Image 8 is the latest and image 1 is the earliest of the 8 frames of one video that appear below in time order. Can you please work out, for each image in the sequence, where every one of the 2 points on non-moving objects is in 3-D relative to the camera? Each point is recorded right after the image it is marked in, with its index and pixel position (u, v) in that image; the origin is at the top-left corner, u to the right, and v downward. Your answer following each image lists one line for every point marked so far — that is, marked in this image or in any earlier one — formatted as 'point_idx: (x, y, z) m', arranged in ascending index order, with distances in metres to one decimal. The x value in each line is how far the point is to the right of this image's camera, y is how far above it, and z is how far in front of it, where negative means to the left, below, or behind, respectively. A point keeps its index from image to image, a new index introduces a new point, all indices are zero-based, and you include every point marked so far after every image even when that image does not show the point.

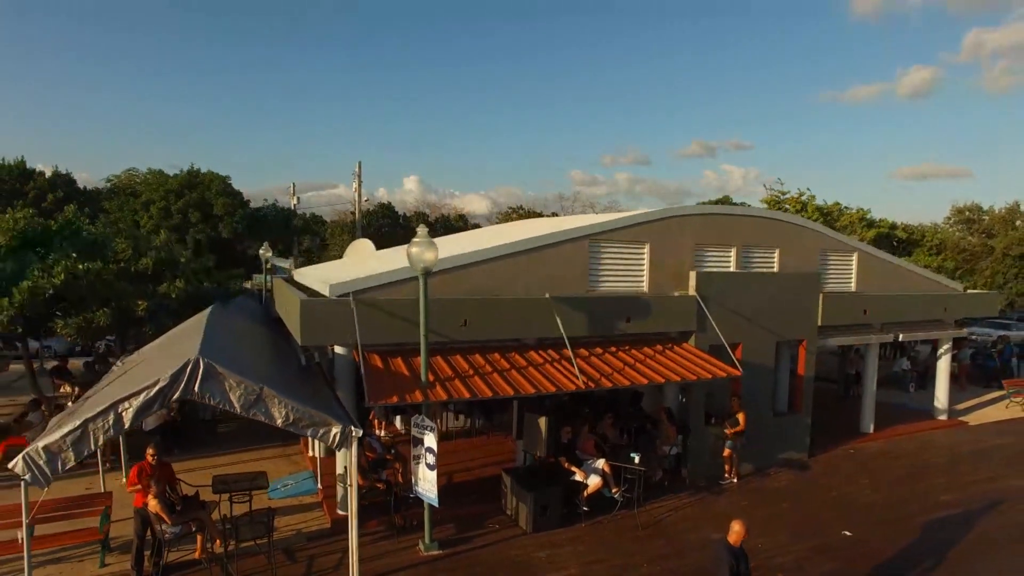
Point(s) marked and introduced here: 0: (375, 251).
0: (-2.1, +0.5, +9.8) m
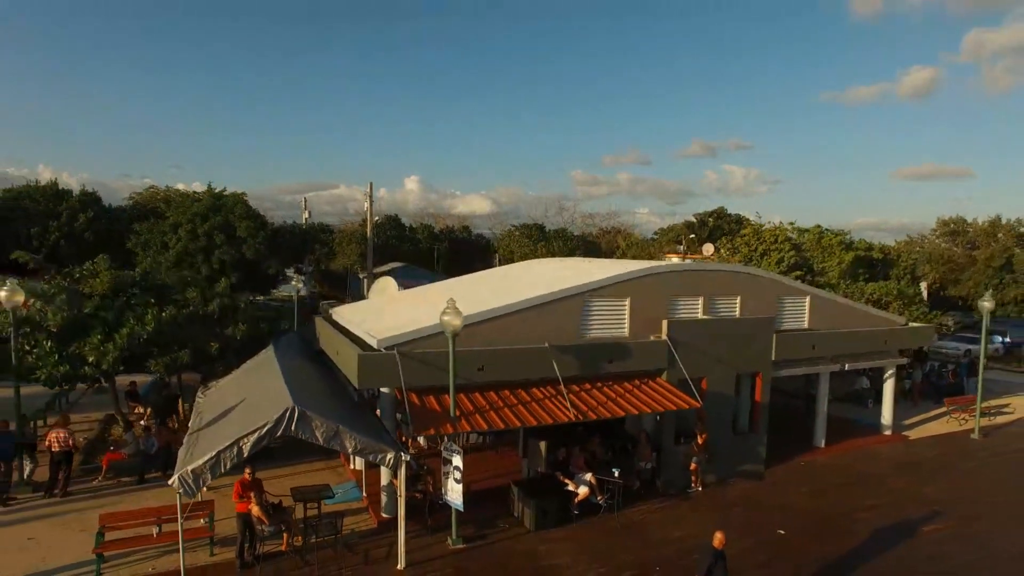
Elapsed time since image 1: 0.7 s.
0: (-2.0, 0.0, +11.5) m
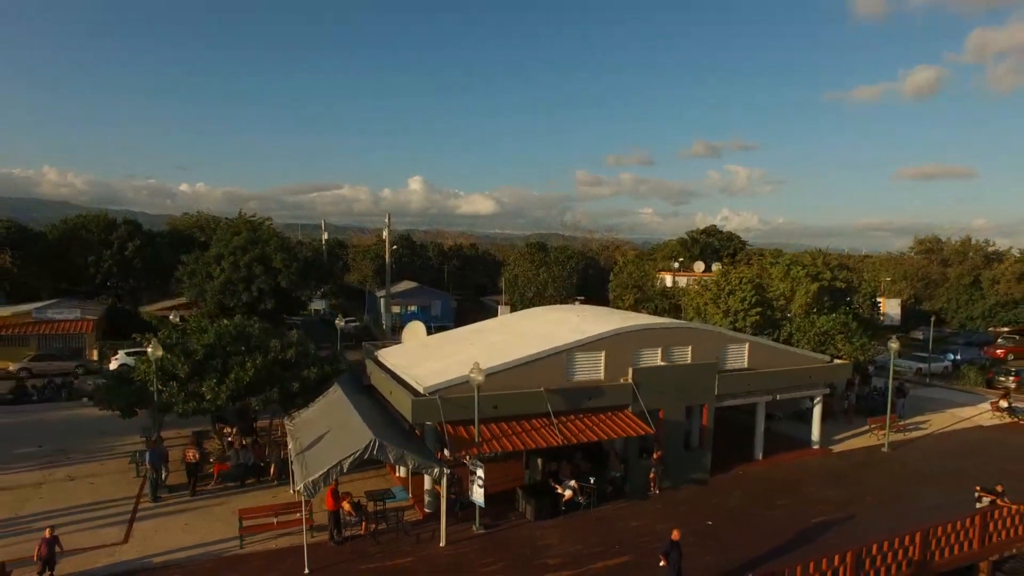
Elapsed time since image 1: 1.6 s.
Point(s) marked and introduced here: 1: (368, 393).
0: (-1.9, -1.0, +14.5) m
1: (-2.8, -2.0, +12.6) m
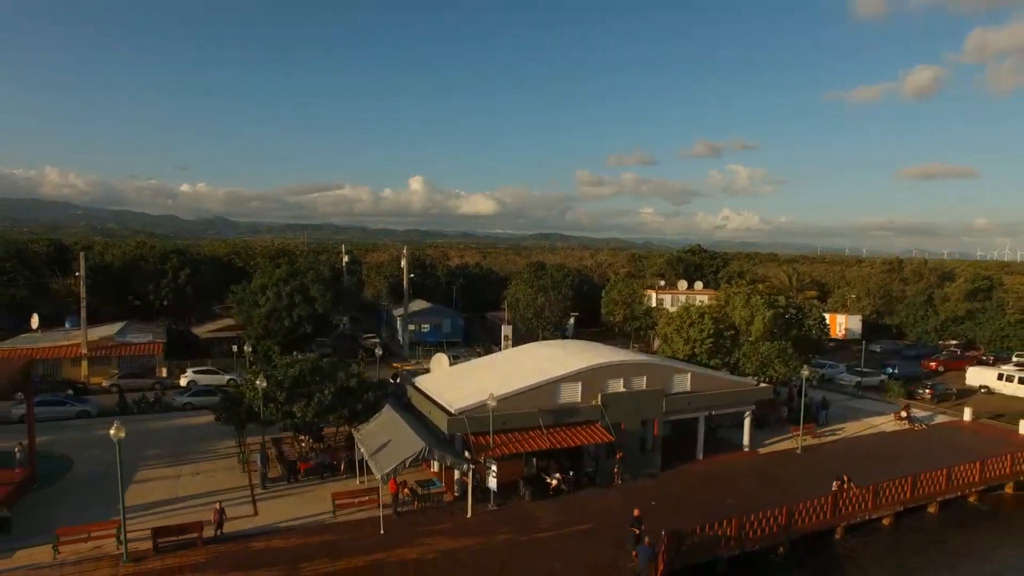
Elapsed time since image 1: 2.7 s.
0: (-1.8, -2.2, +19.1) m
1: (-2.7, -3.2, +17.2) m
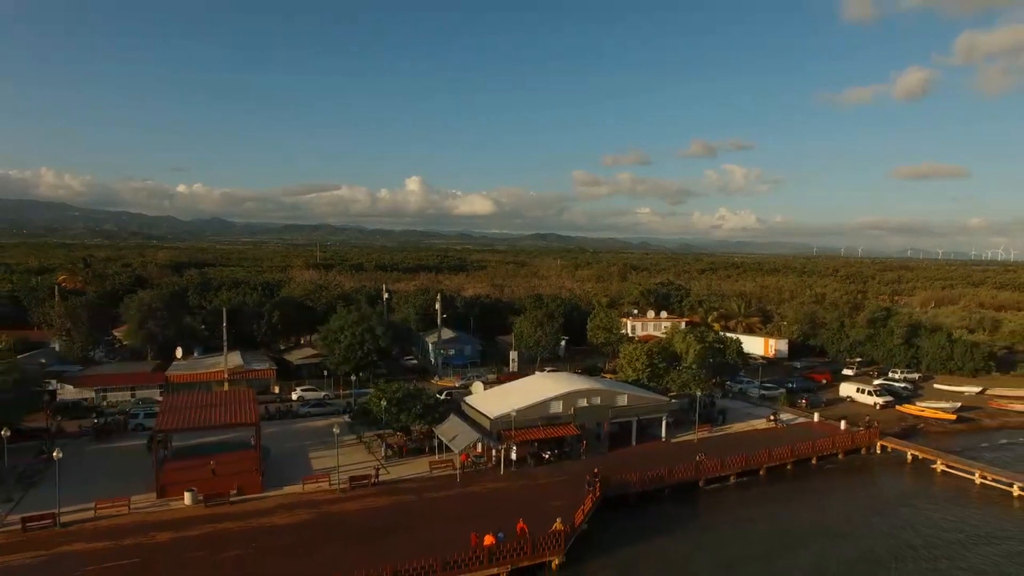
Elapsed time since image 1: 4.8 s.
0: (-1.3, -4.8, +31.5) m
1: (-2.2, -5.8, +29.6) m
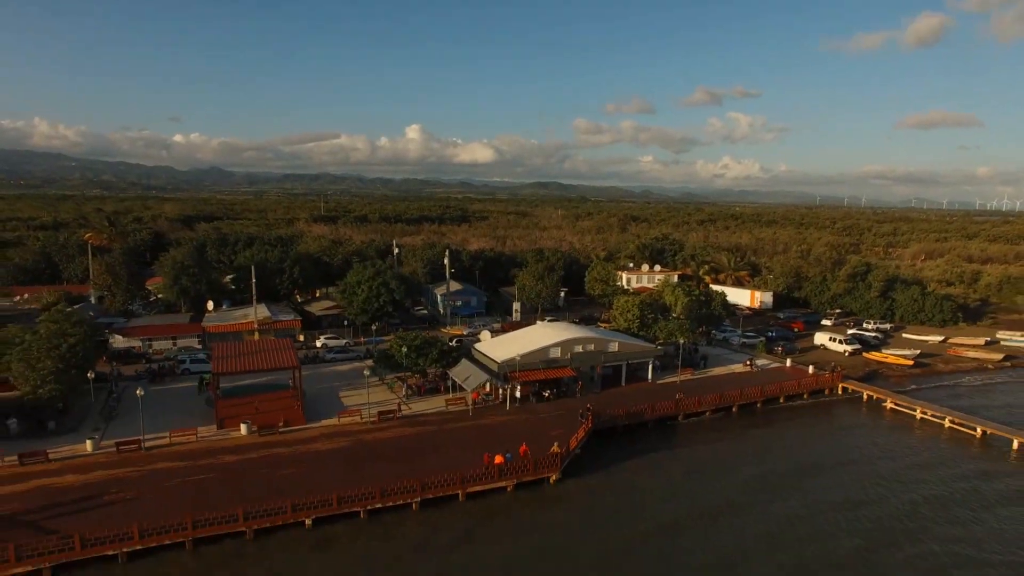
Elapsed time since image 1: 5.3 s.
0: (-1.1, -2.7, +35.5) m
1: (-2.0, -3.8, +33.6) m
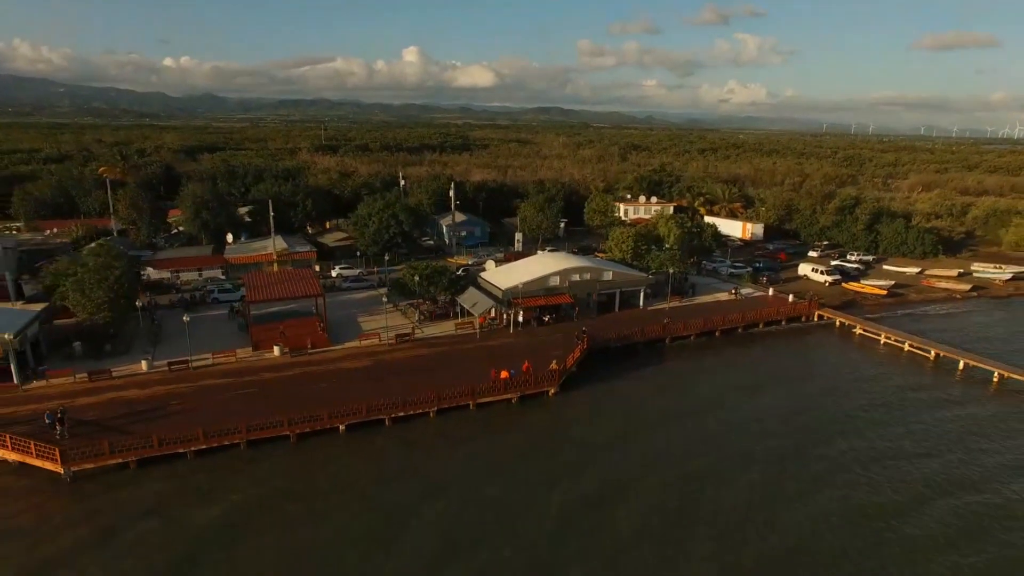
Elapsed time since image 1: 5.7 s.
0: (-1.0, +1.2, +38.5) m
1: (-1.8, -0.2, +36.7) m
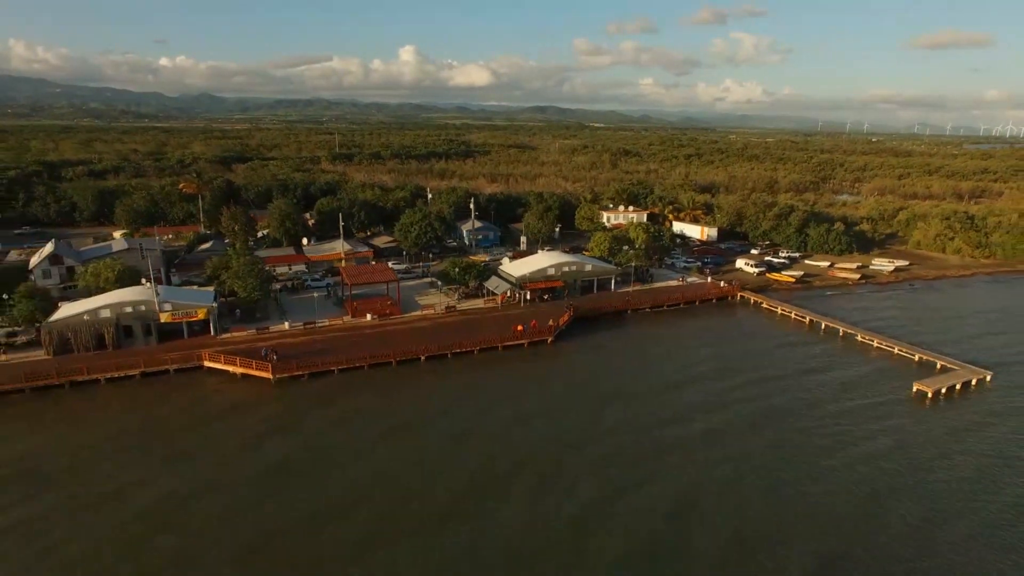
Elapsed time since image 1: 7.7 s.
0: (-0.2, +2.1, +54.0) m
1: (-1.0, +0.7, +52.3) m
